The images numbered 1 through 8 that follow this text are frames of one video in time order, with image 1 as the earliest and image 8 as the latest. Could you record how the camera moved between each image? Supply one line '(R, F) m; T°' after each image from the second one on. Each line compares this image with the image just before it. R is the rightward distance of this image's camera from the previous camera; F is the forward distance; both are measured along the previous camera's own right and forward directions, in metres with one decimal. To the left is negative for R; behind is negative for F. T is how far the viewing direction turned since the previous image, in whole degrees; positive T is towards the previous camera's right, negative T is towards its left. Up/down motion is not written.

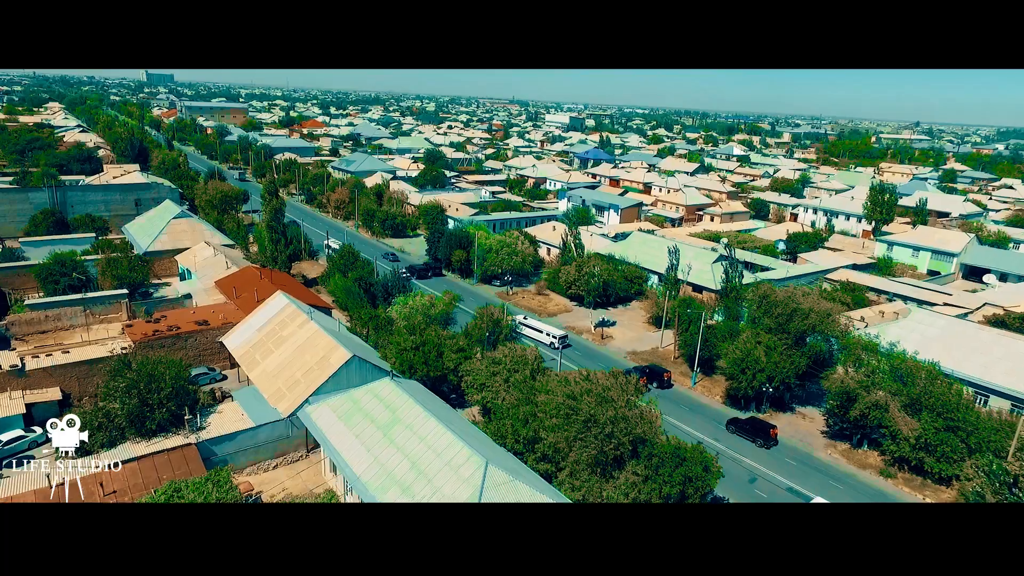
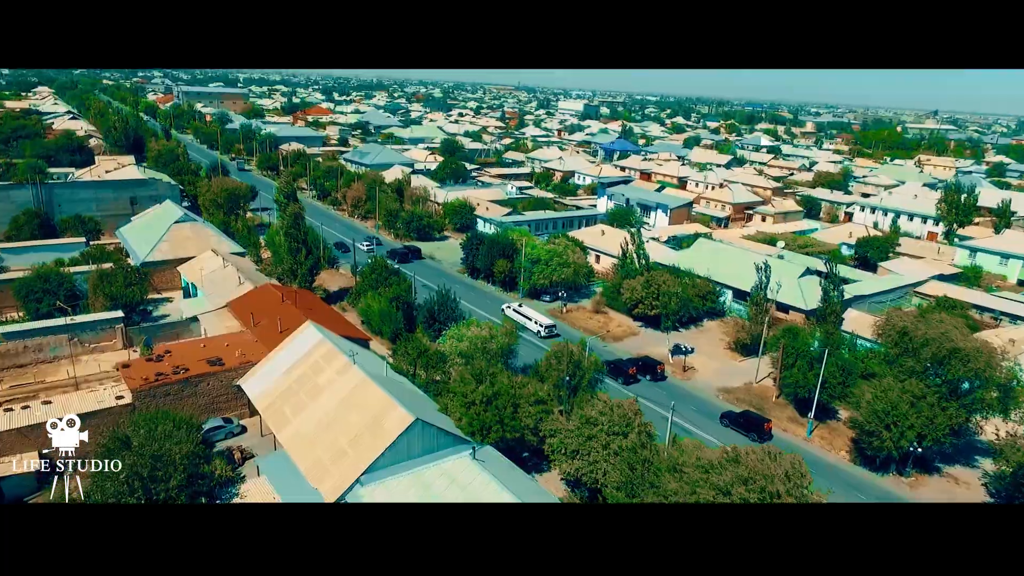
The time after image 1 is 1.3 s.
(-0.6, +2.2) m; 0°
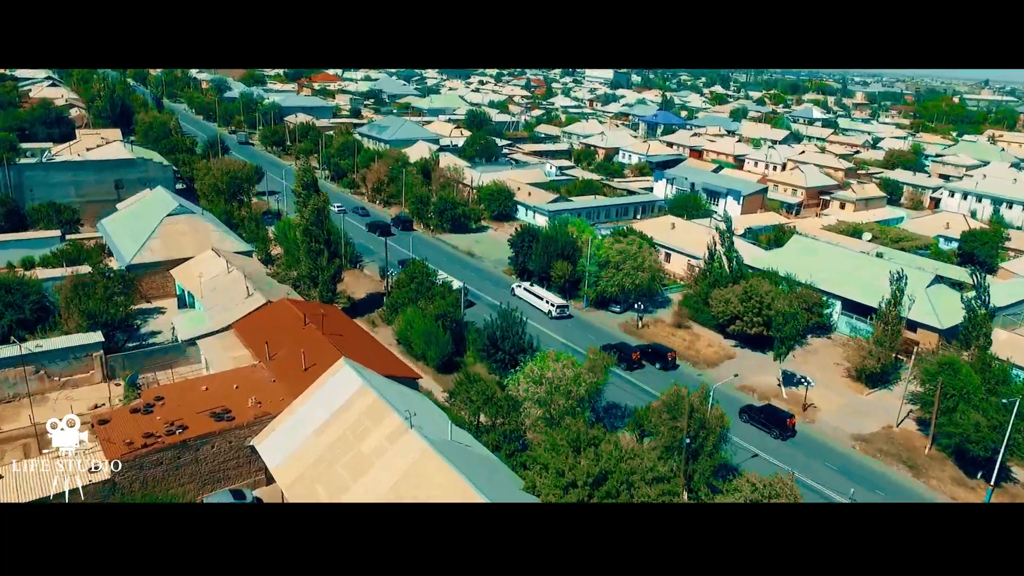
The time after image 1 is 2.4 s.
(-0.6, +2.4) m; 0°
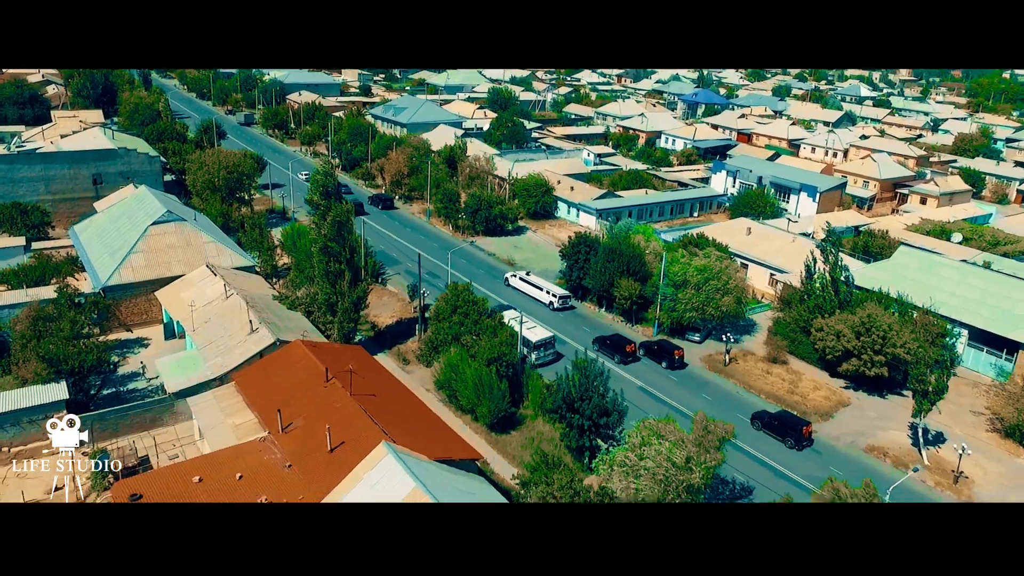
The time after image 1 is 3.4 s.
(-0.4, +2.0) m; 0°
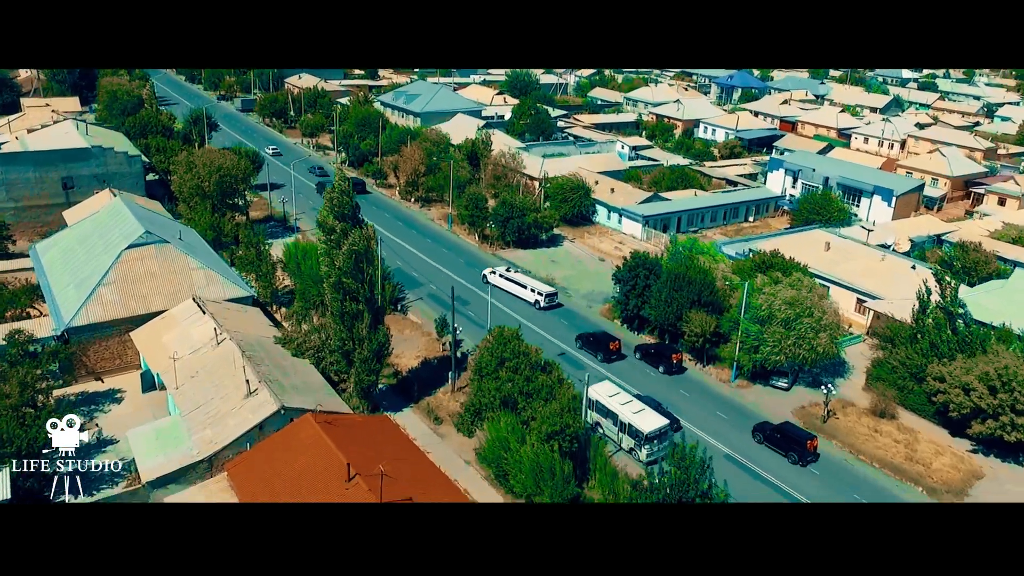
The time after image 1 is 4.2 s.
(-0.3, +1.6) m; 0°
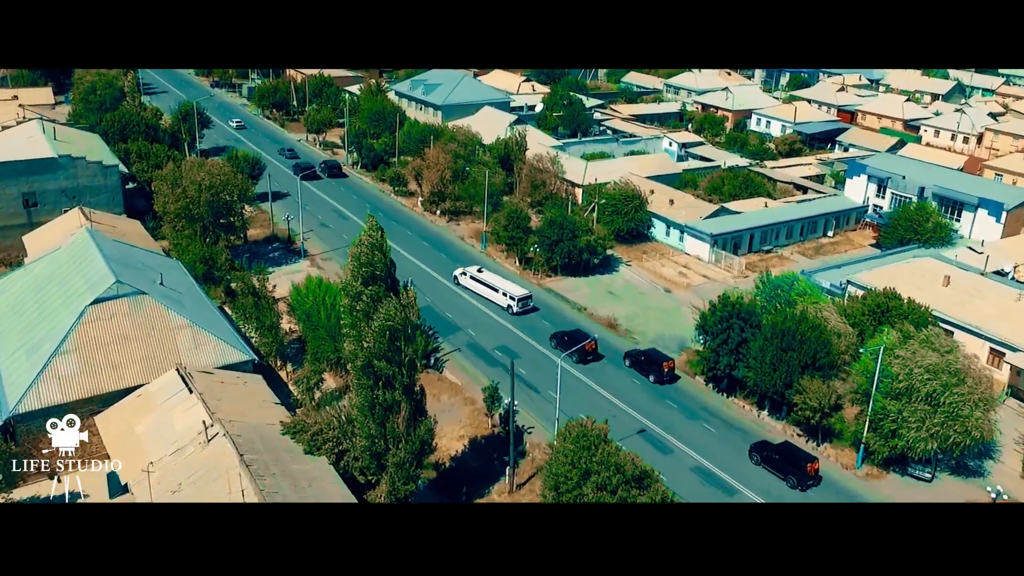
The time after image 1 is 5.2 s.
(-0.3, +1.7) m; 0°
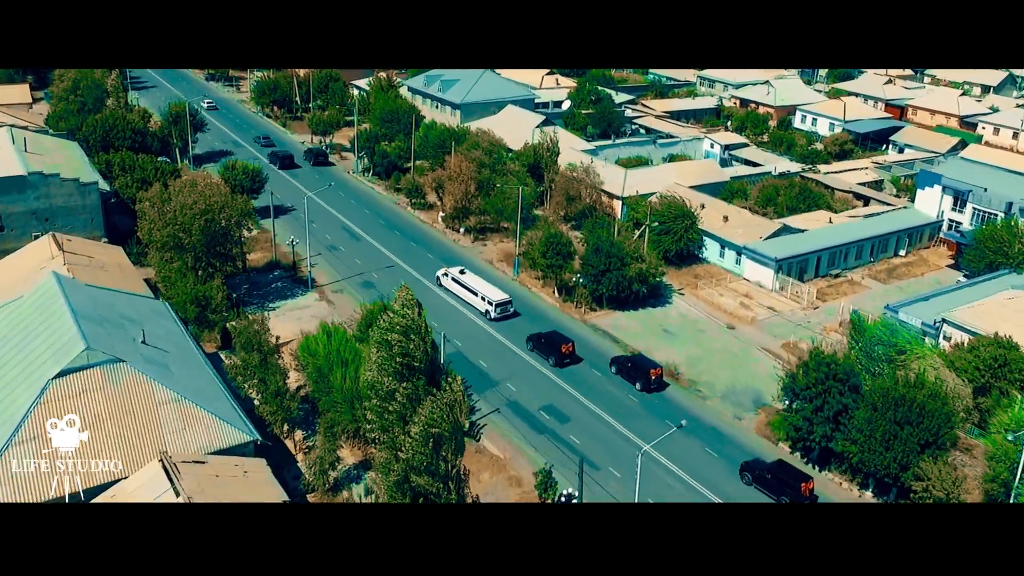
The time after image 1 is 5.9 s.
(-0.2, +1.2) m; 0°
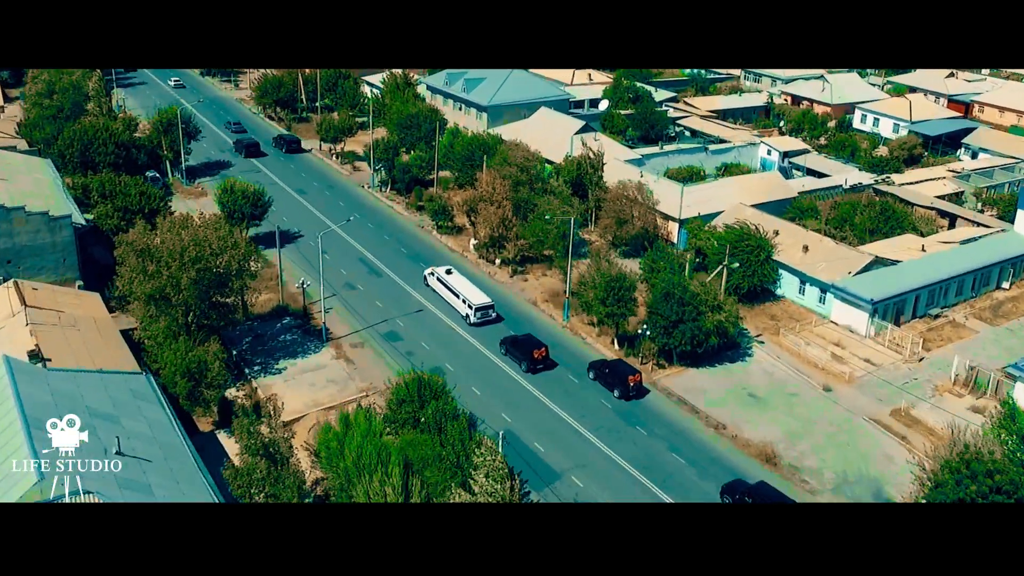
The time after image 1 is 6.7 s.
(-0.3, +1.2) m; 0°
